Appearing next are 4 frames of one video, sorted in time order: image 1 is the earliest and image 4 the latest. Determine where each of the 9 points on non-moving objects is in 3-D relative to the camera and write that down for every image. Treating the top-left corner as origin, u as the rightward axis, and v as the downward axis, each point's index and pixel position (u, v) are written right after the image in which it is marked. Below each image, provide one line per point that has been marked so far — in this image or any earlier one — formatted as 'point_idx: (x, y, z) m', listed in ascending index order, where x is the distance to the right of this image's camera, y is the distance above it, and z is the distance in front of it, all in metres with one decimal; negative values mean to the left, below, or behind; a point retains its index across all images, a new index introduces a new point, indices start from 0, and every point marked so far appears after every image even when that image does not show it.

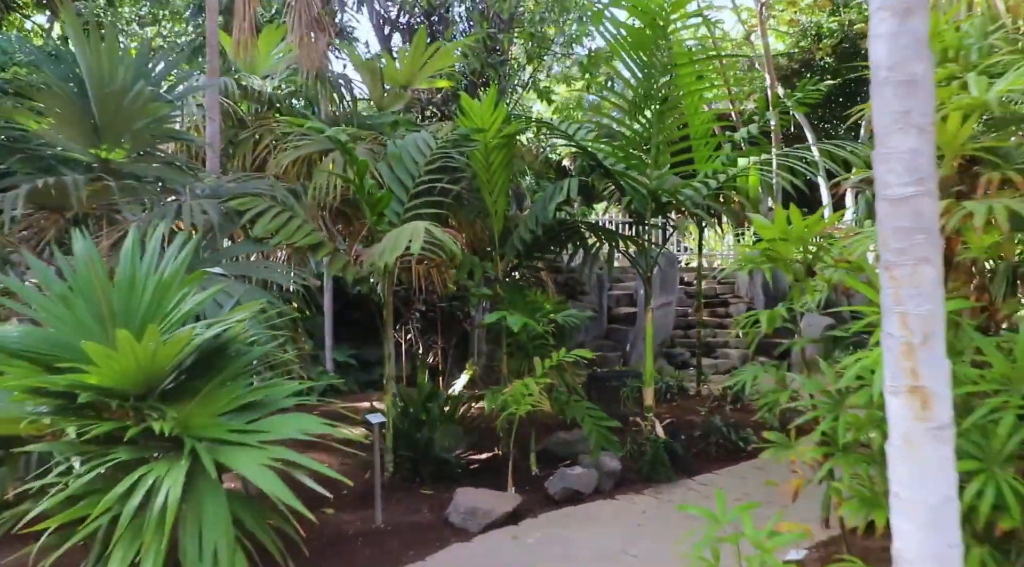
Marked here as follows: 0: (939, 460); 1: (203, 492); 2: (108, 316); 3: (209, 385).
0: (+1.0, -0.4, +1.8) m
1: (-1.1, -0.7, +2.6) m
2: (-1.6, -0.1, +3.0) m
3: (-1.2, -0.4, +2.9) m
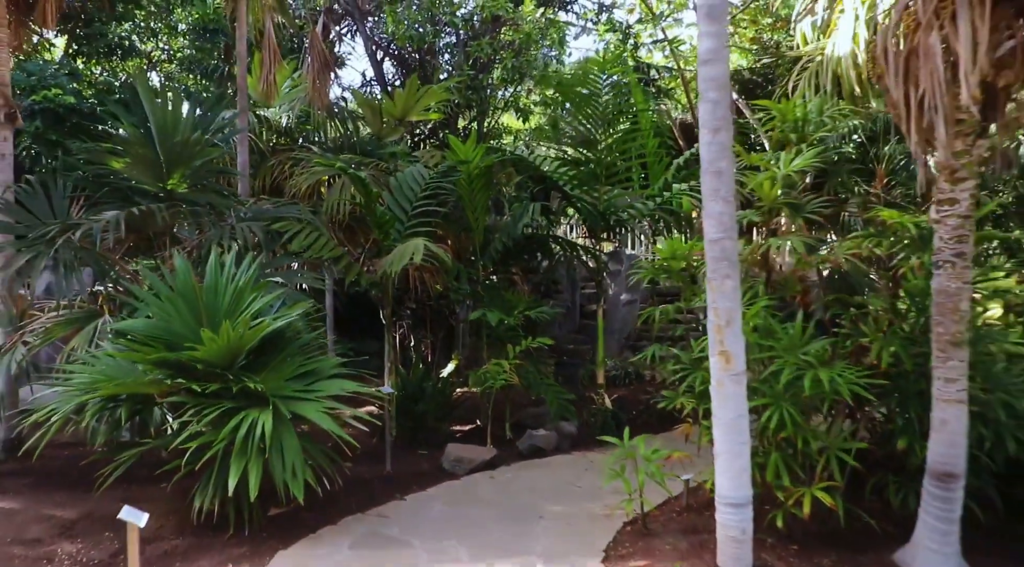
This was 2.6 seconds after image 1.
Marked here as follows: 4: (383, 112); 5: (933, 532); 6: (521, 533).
0: (+0.9, -0.5, +3.1) m
1: (-1.2, -0.7, +3.8) m
2: (-1.8, -0.2, +4.3) m
3: (-1.3, -0.4, +4.2) m
4: (-1.4, +1.9, +8.3) m
5: (+1.8, -1.1, +3.3) m
6: (0.0, -1.3, +3.9) m
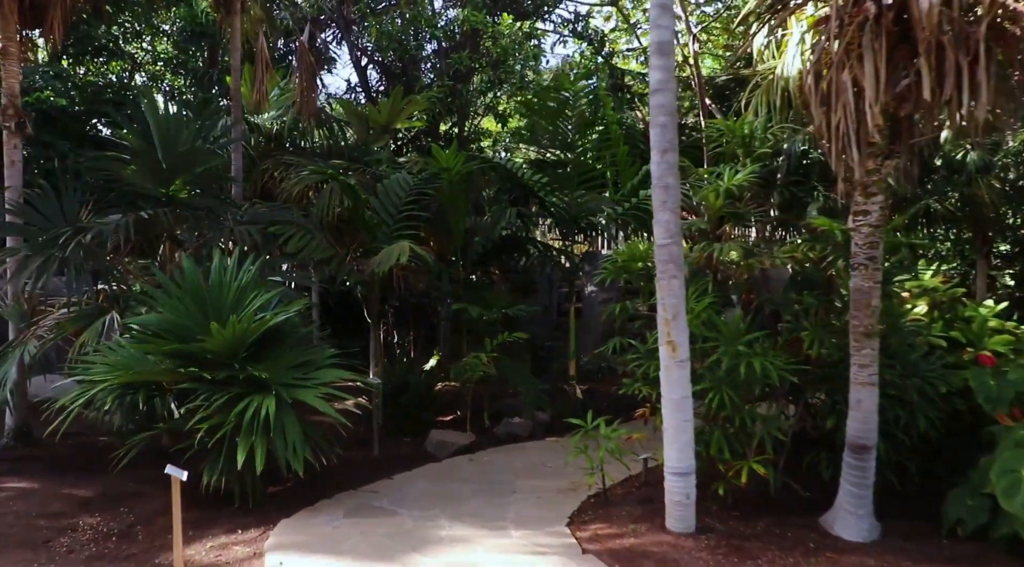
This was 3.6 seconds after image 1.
0: (+0.8, -0.5, +3.6) m
1: (-1.3, -0.7, +4.3) m
2: (-1.9, -0.2, +4.7) m
3: (-1.5, -0.4, +4.7) m
4: (-1.7, +1.9, +8.8) m
5: (+1.7, -1.1, +3.8) m
6: (-0.1, -1.3, +4.4) m
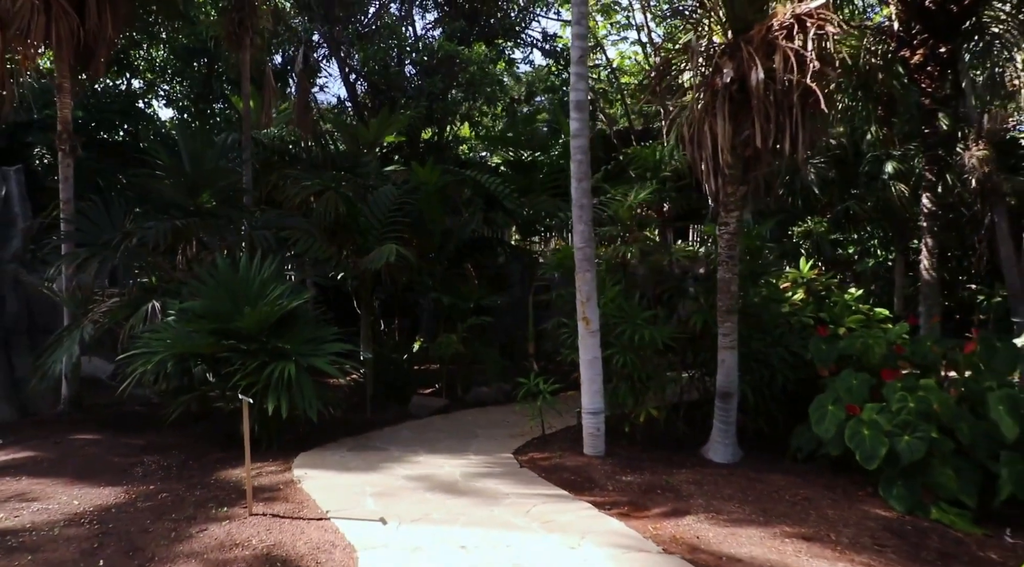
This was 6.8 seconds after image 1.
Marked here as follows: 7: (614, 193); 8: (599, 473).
0: (+0.5, -0.4, +5.0) m
1: (-1.6, -0.7, +5.6) m
2: (-2.2, -0.1, +6.0) m
3: (-1.8, -0.4, +6.0) m
4: (-2.1, +2.0, +10.1) m
5: (+1.4, -1.0, +5.2) m
6: (-0.4, -1.2, +5.8) m
7: (+0.9, +0.8, +6.5) m
8: (+0.6, -1.2, +4.7) m
